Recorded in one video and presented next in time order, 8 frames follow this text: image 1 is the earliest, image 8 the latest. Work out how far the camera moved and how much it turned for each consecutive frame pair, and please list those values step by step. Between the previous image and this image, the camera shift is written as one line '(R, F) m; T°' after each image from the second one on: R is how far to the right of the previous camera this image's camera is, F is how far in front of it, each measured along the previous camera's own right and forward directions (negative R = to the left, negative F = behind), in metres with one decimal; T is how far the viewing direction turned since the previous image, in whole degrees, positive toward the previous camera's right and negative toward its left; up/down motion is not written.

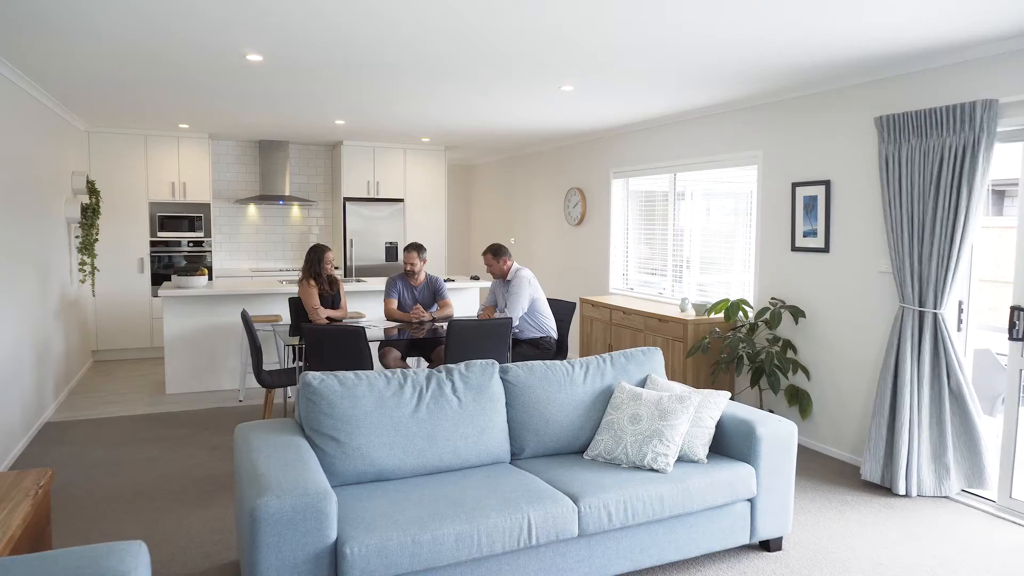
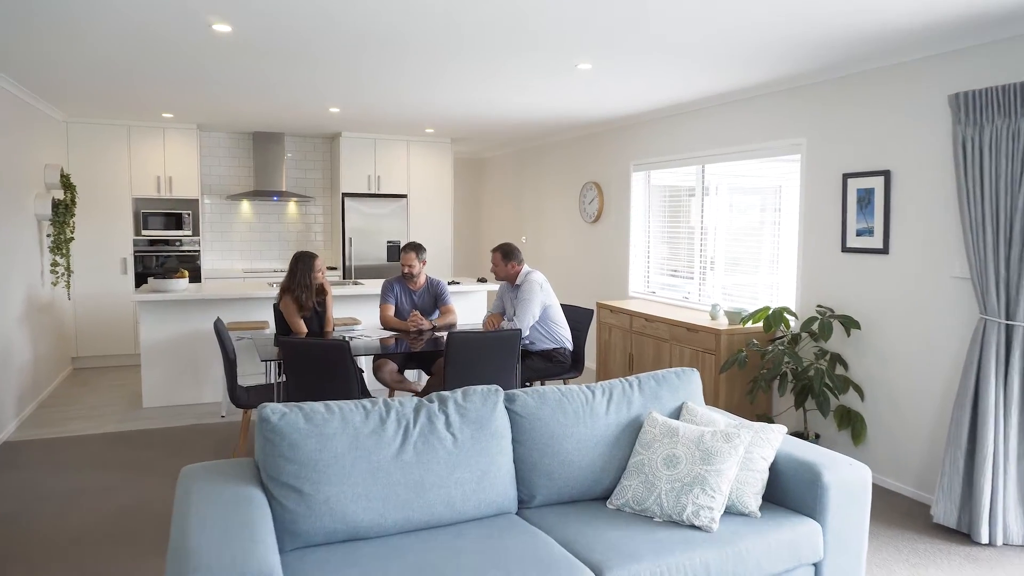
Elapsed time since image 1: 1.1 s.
(0.0, +0.5) m; -1°
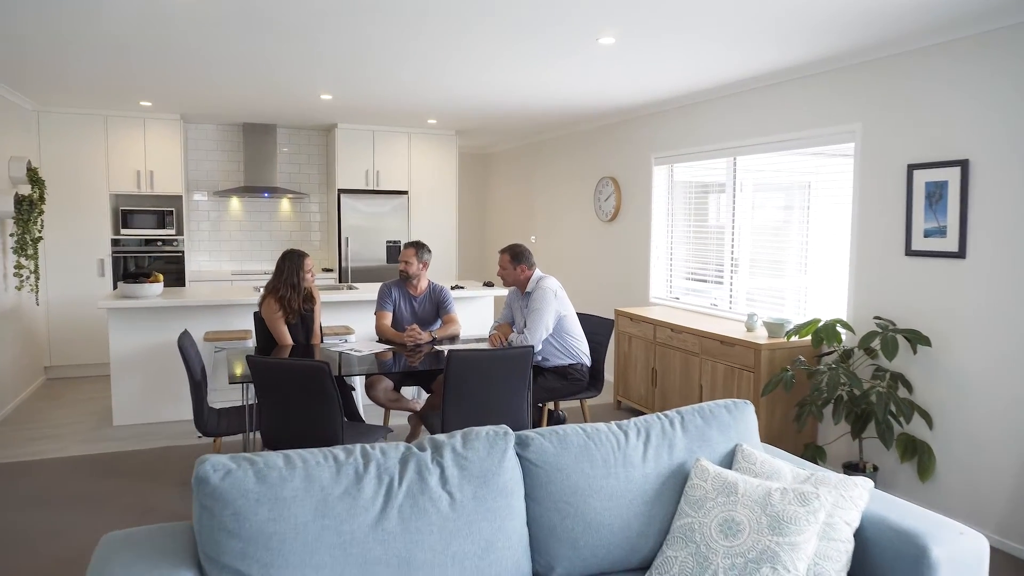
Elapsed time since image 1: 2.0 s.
(0.0, +0.5) m; -1°
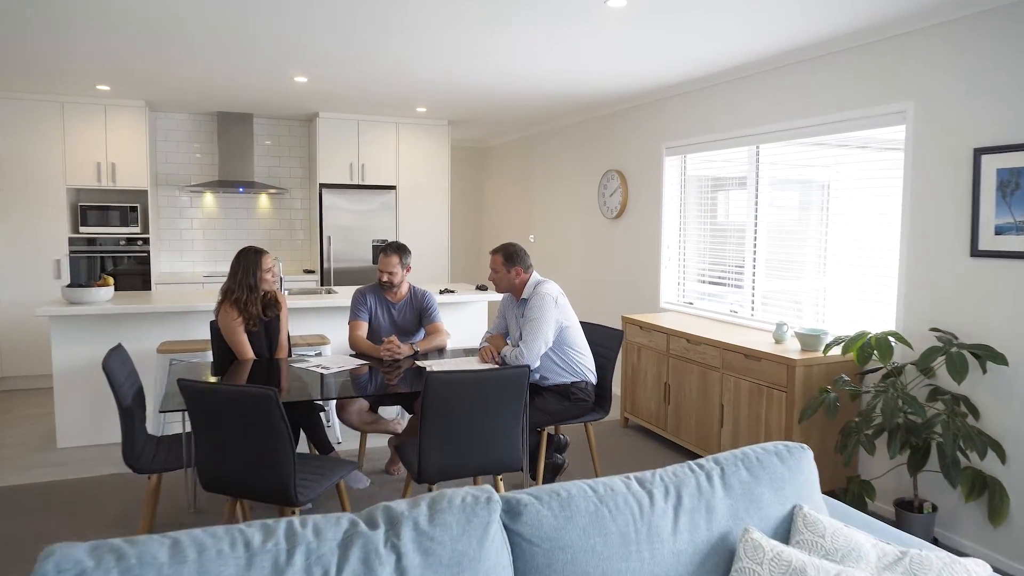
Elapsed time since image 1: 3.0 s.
(0.0, +0.5) m; 0°
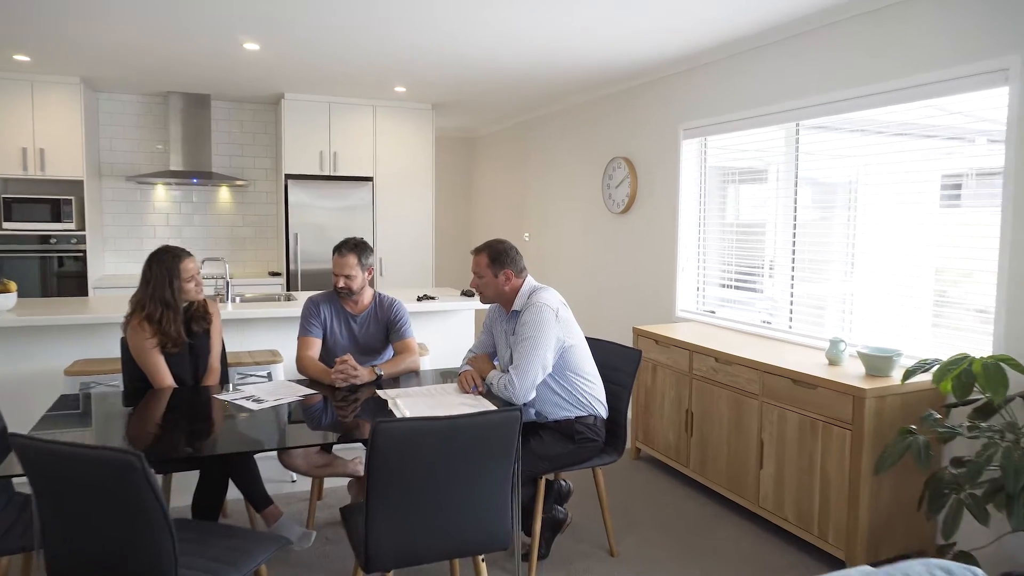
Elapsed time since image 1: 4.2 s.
(0.0, +0.7) m; 0°
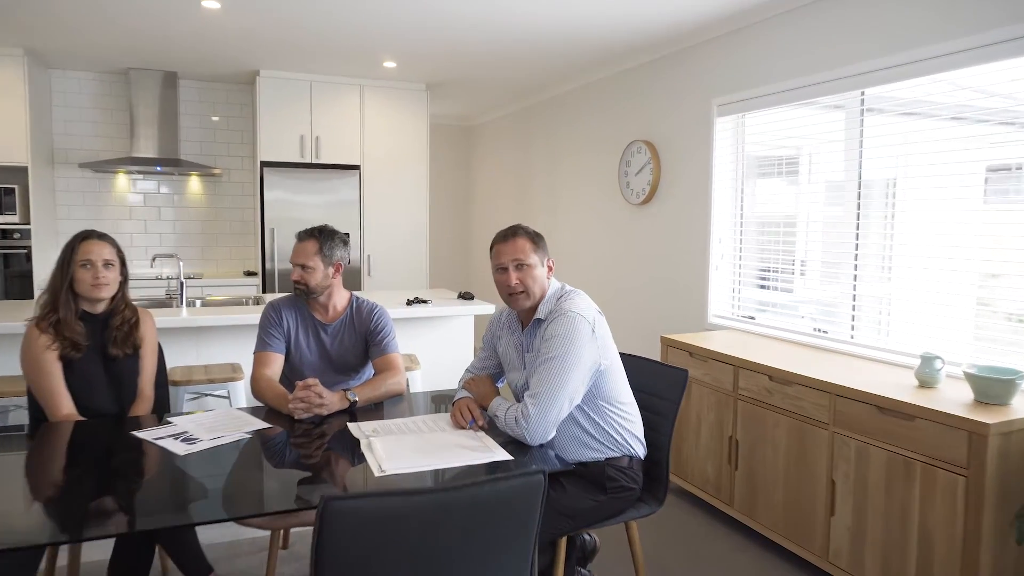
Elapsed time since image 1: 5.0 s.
(0.0, +0.6) m; 0°
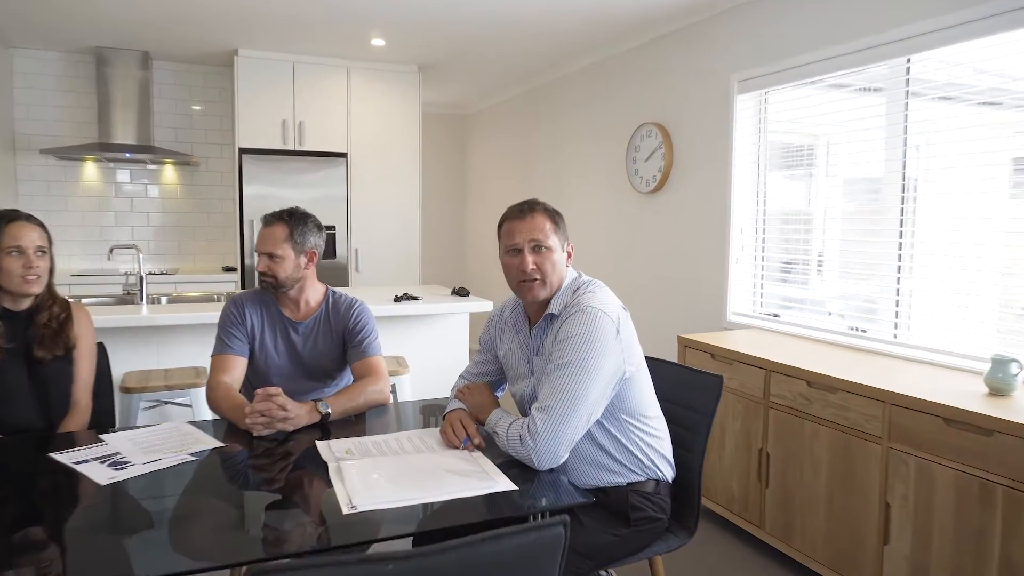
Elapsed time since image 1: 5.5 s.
(0.0, +0.3) m; 0°
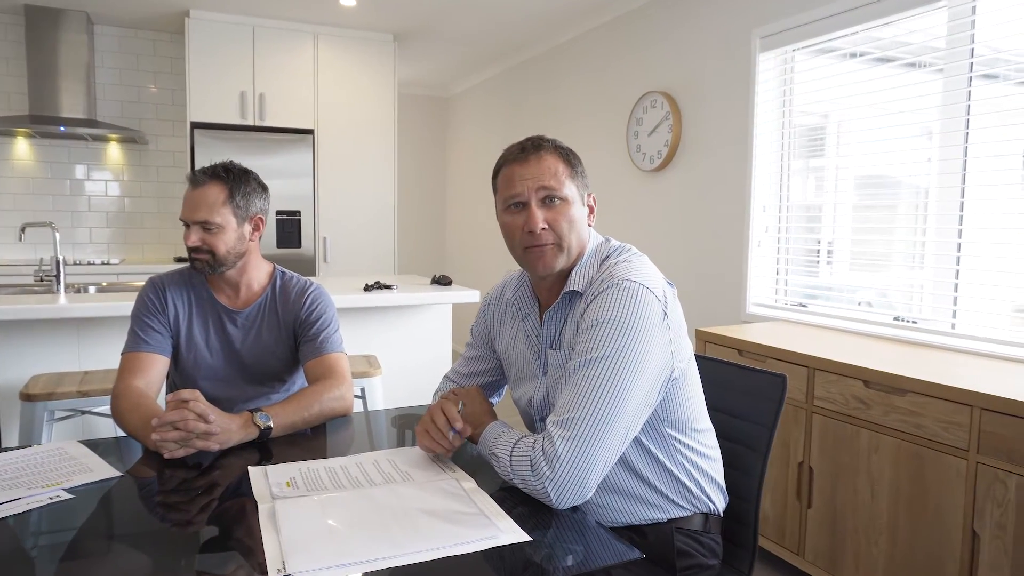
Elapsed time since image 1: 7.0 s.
(0.0, +0.4) m; +2°
